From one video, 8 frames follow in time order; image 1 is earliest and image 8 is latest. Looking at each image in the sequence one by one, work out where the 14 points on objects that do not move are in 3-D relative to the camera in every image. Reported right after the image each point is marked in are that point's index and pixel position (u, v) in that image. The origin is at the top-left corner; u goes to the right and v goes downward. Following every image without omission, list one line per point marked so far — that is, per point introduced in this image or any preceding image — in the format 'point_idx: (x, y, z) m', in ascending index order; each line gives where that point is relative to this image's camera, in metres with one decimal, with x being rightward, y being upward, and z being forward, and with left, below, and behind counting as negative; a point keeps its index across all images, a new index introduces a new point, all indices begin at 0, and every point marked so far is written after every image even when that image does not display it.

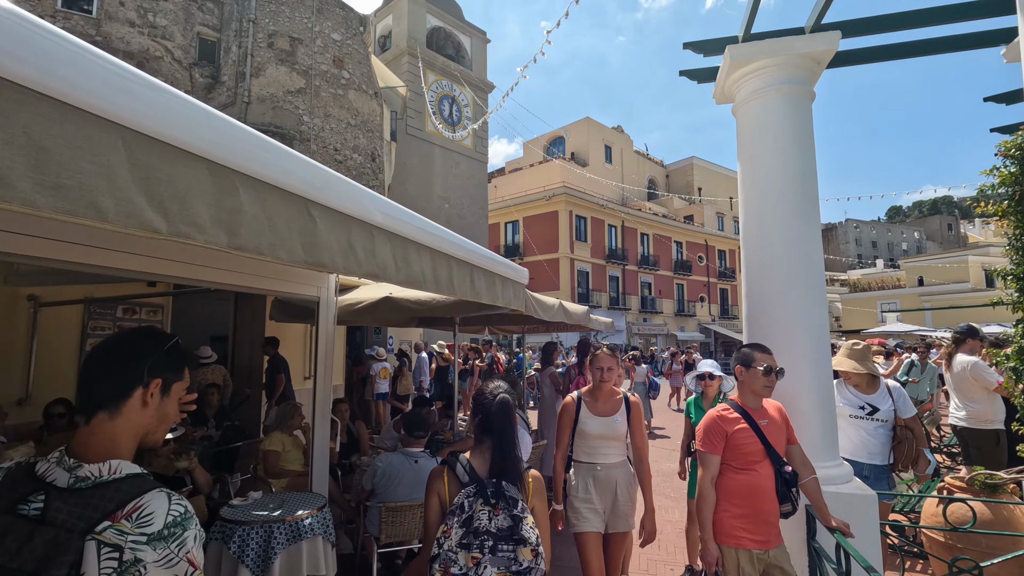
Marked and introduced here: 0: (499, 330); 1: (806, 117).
0: (-0.2, -0.8, +9.9) m
1: (+2.1, +1.2, +3.8) m
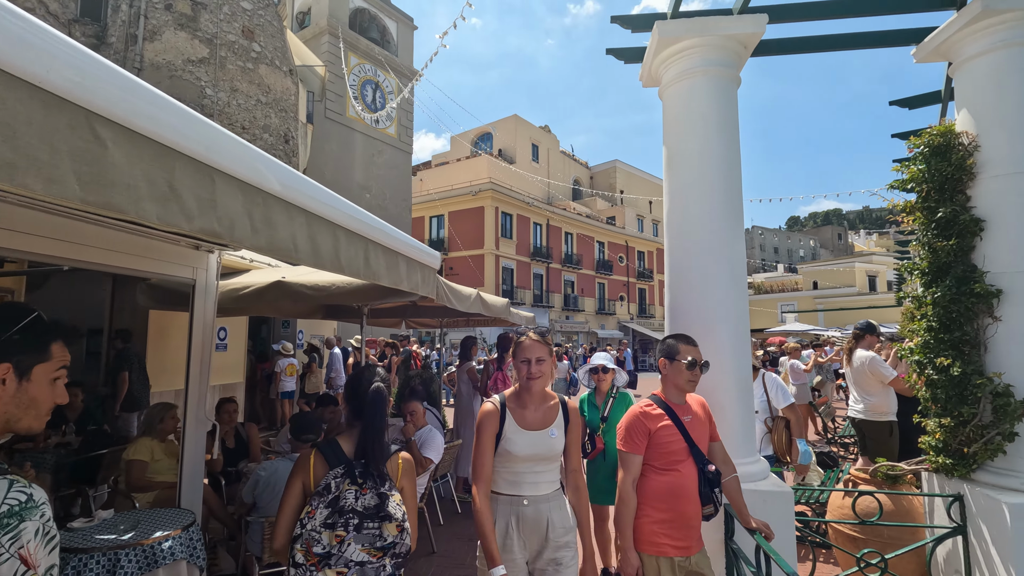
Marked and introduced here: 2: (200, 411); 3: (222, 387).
0: (-1.7, -0.6, +9.4) m
1: (+1.5, +1.3, +3.7) m
2: (-2.3, -0.9, +3.9) m
3: (-5.4, -1.8, +9.9) m
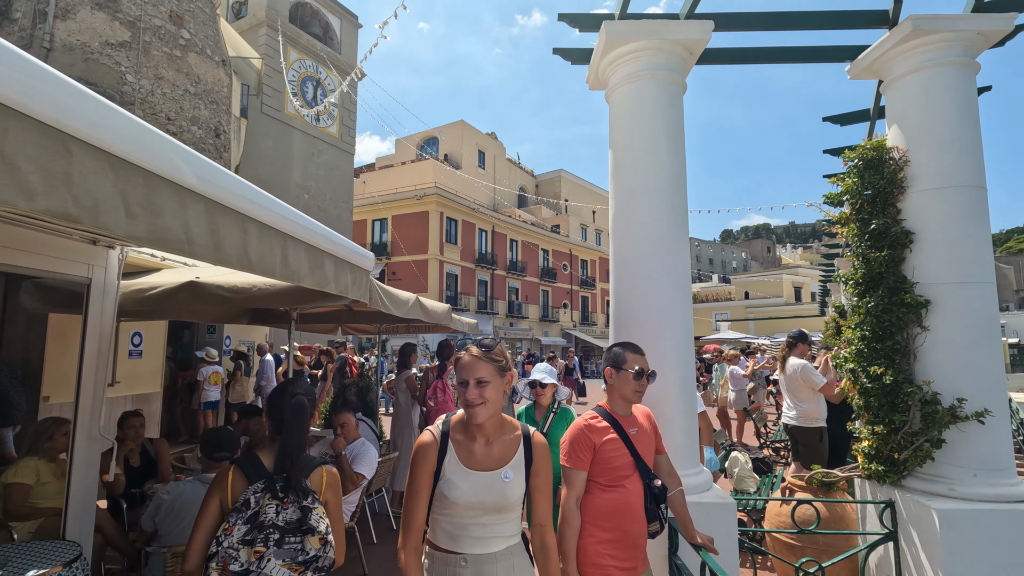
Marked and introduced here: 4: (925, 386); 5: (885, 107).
0: (-2.7, -0.7, +9.0) m
1: (+1.1, +1.2, +3.6) m
2: (-2.7, -0.9, +3.4) m
3: (-6.4, -1.9, +9.1) m
4: (+2.5, -0.6, +3.3) m
5: (+2.7, +1.3, +3.8) m
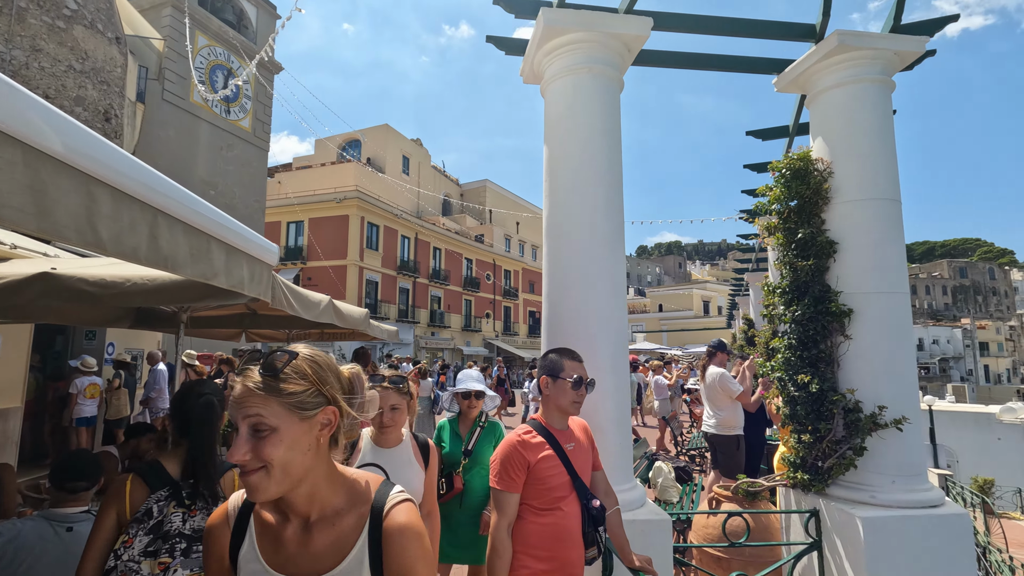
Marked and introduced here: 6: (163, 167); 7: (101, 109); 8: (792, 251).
0: (-3.9, -0.8, +8.2) m
1: (+0.7, +1.2, +3.5) m
2: (-3.1, -0.8, +2.7) m
3: (-7.6, -1.8, +7.8) m
4: (+2.1, -0.7, +3.3) m
5: (+2.2, +1.2, +3.9) m
6: (-12.1, +4.2, +18.5) m
7: (-8.2, +3.5, +10.9) m
8: (+1.9, +0.2, +3.7) m
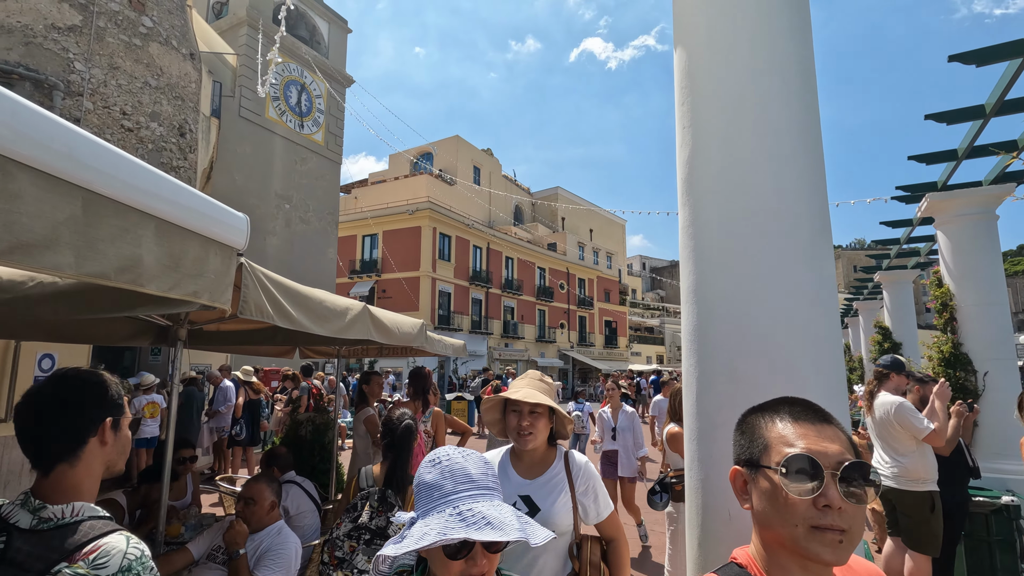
0: (-2.7, -0.9, +7.3) m
1: (+1.1, +1.2, +2.1) m
2: (-2.7, -0.9, +1.8) m
3: (-6.5, -2.0, +7.4) m
4: (+2.5, -0.6, +1.7) m
5: (+2.6, +1.3, +2.3) m
6: (-9.6, +3.7, +18.8) m
7: (-6.7, +3.2, +10.7) m
8: (+2.4, +0.3, +2.1) m
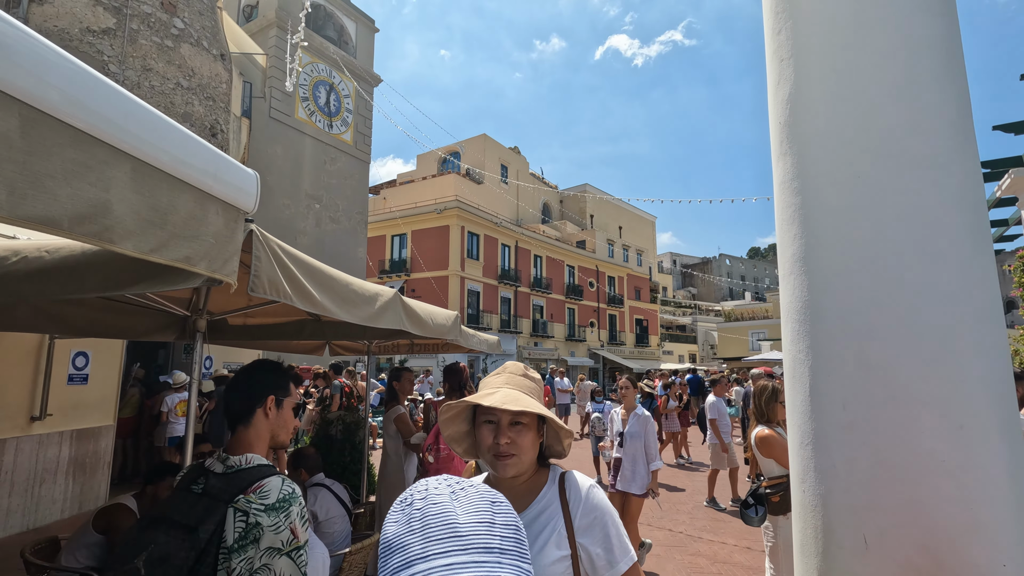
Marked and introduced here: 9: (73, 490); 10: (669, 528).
0: (-2.3, -0.8, +7.1) m
1: (+1.3, +1.3, +1.7) m
2: (-2.5, -0.8, +1.6) m
3: (-6.0, -2.0, +7.3) m
4: (+2.7, -0.5, +1.2) m
5: (+2.8, +1.4, +1.8) m
6: (-8.5, +3.7, +18.9) m
7: (-6.1, +3.3, +10.7) m
8: (+2.6, +0.4, +1.6) m
9: (-5.9, -2.7, +7.2) m
10: (+2.1, -3.1, +7.0) m
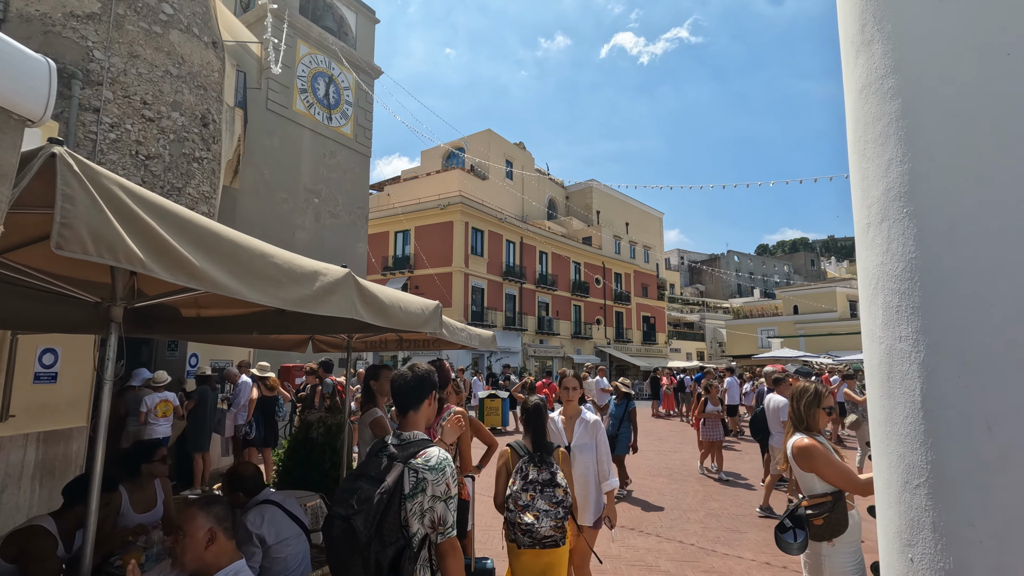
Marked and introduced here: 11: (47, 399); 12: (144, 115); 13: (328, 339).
0: (-2.3, -0.7, +6.6) m
1: (+1.2, +1.4, +1.1) m
2: (-2.6, -0.7, +1.0) m
3: (-6.0, -1.9, +6.9) m
4: (+2.6, -0.4, +0.6) m
5: (+2.7, +1.5, +1.2) m
6: (-8.4, +3.9, +18.4) m
7: (-6.1, +3.4, +10.2) m
8: (+2.5, +0.5, +1.0) m
9: (-5.9, -2.6, +6.7) m
10: (+2.0, -3.0, +6.4) m
11: (-6.1, -1.4, +7.0) m
12: (-6.2, +2.9, +9.0) m
13: (-2.2, -0.6, +6.3) m
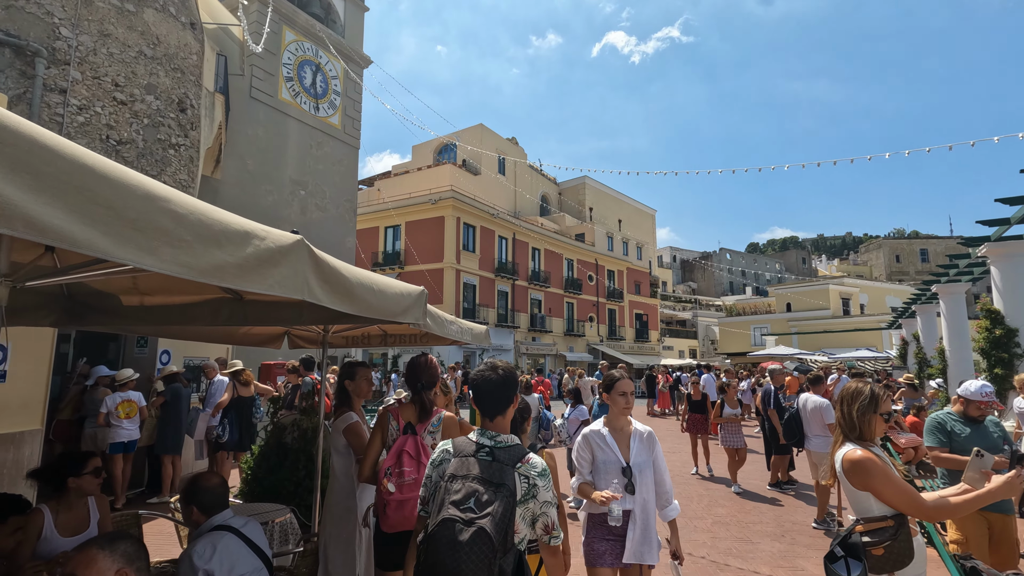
0: (-2.4, -0.6, +6.0) m
1: (+1.2, +1.5, +0.6) m
2: (-2.6, -0.6, +0.5) m
3: (-6.1, -1.8, +6.2) m
4: (+2.6, -0.3, +0.1) m
5: (+2.7, +1.6, +0.7) m
6: (-8.7, +4.0, +17.7) m
7: (-6.2, +3.5, +9.5) m
8: (+2.5, +0.6, +0.5) m
9: (-6.0, -2.5, +6.1) m
10: (+2.0, -2.9, +5.9) m
11: (-6.1, -1.3, +6.3) m
12: (-6.3, +3.0, +8.3) m
13: (-2.2, -0.5, +5.8) m
